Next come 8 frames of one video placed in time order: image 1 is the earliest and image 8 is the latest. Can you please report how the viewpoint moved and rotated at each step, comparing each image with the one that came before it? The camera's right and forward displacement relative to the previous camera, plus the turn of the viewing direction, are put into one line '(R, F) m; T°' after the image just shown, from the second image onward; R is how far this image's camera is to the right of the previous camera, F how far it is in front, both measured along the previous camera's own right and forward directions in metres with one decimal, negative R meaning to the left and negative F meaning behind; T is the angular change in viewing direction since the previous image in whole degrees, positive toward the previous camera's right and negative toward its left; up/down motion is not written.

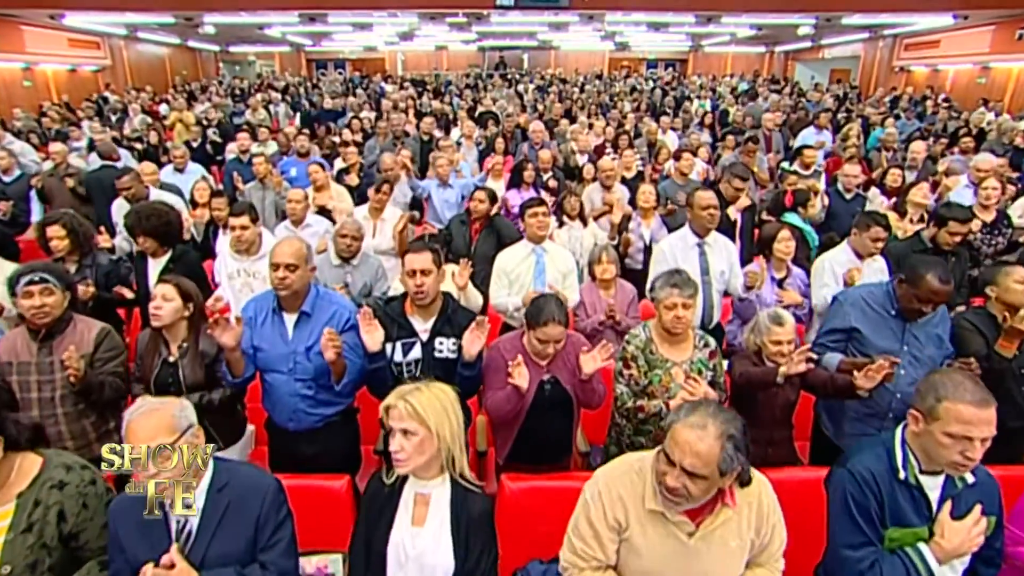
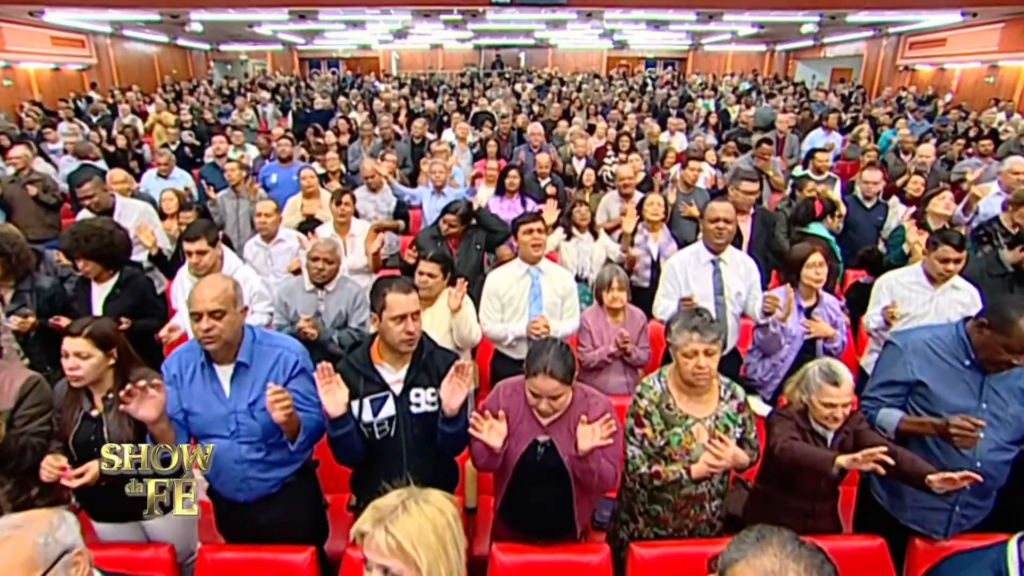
(0.0, +0.5) m; 0°
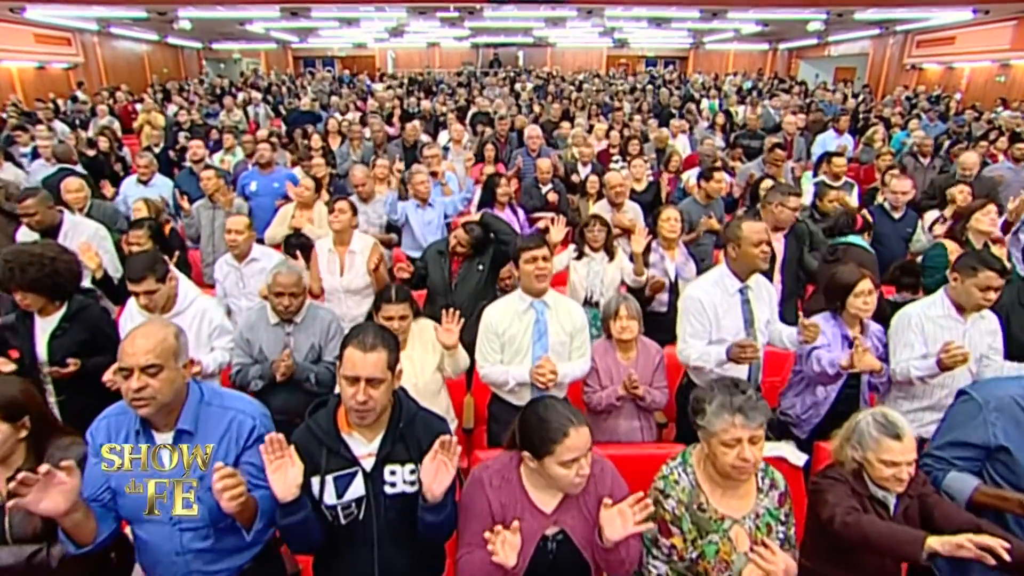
(0.0, +0.5) m; 0°
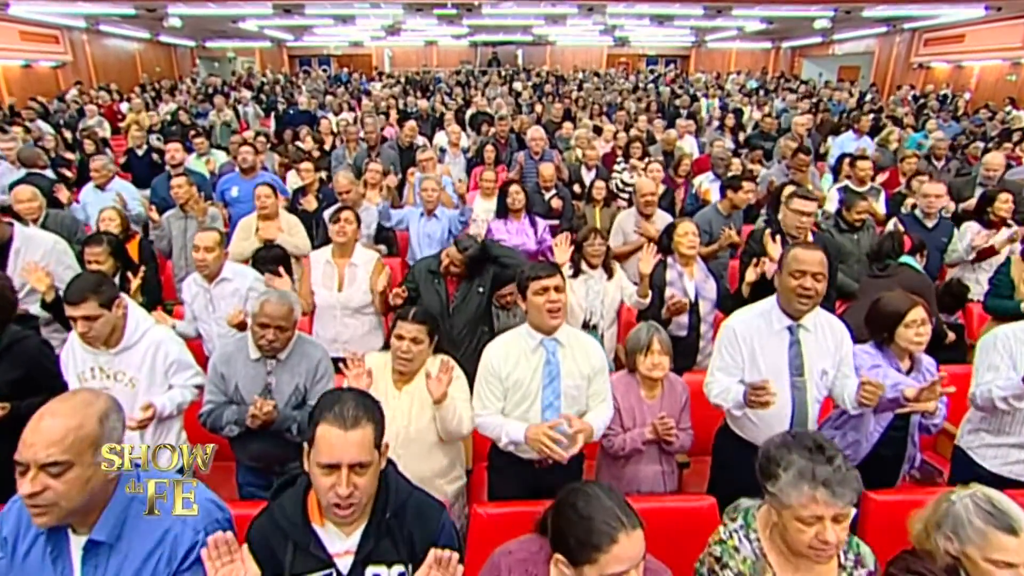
(0.0, +0.4) m; 0°
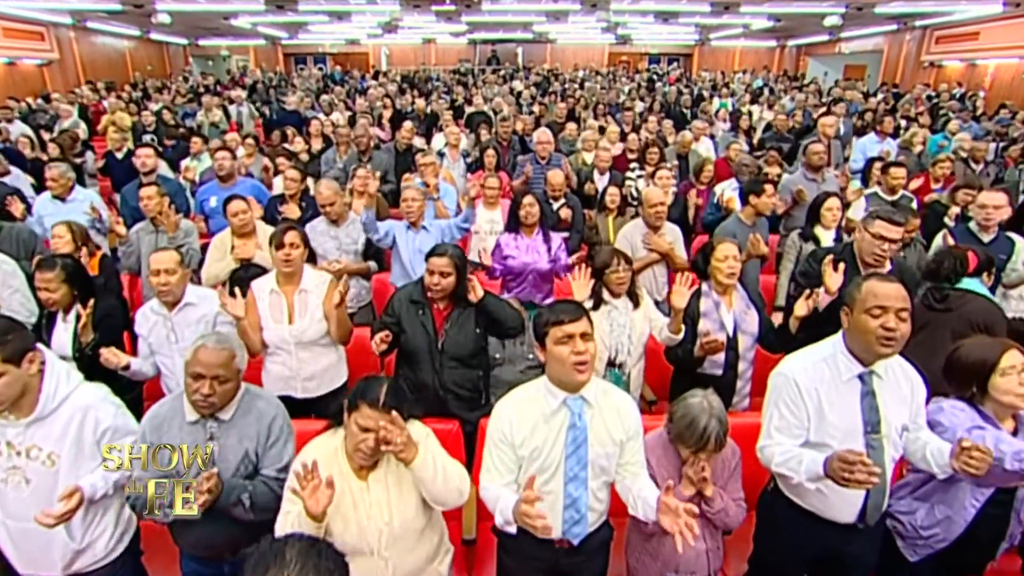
(-0.1, +0.5) m; 0°
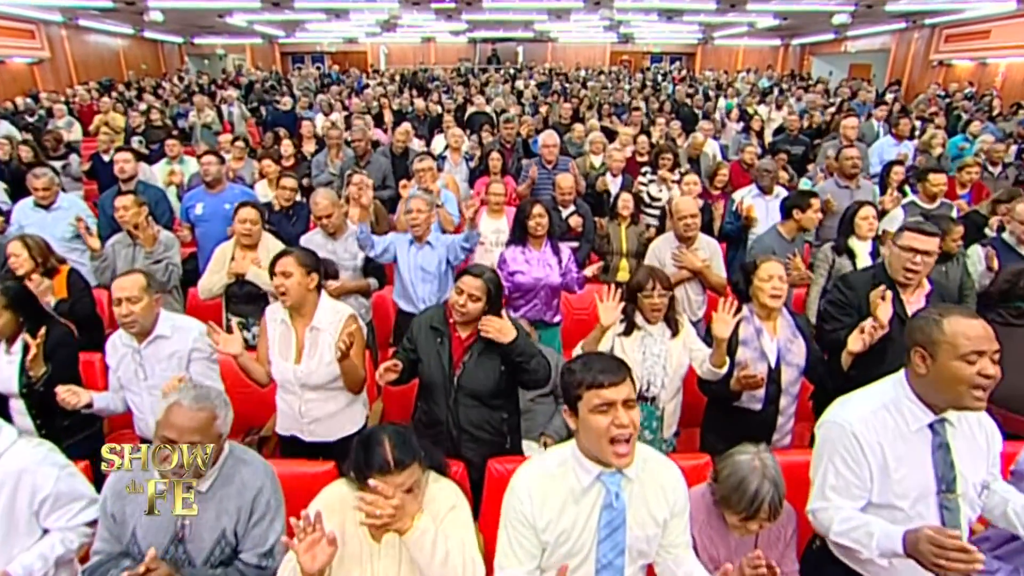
(-0.1, +0.4) m; 0°
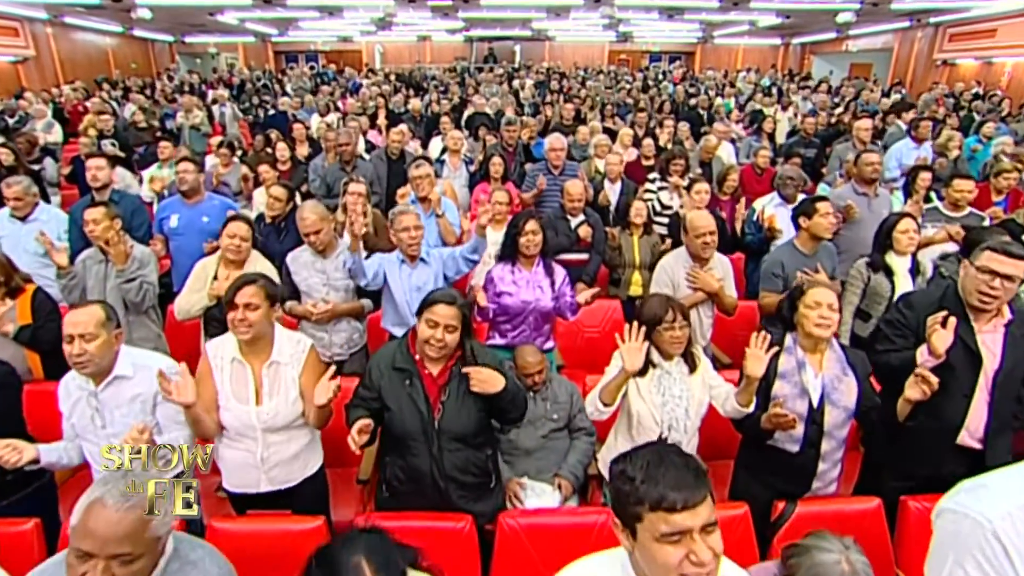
(-0.1, +0.4) m; 0°
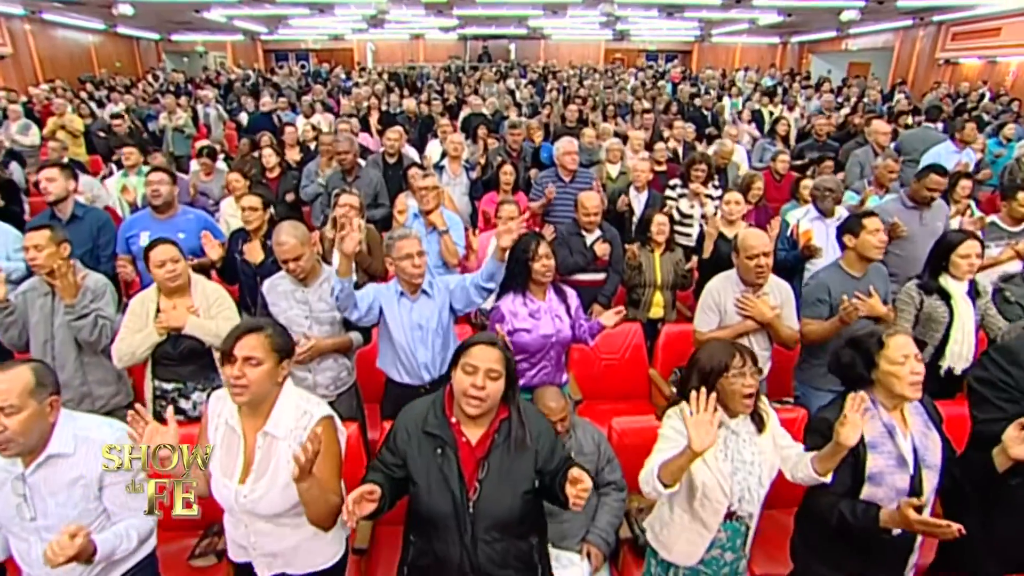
(-0.1, +0.4) m; +1°
